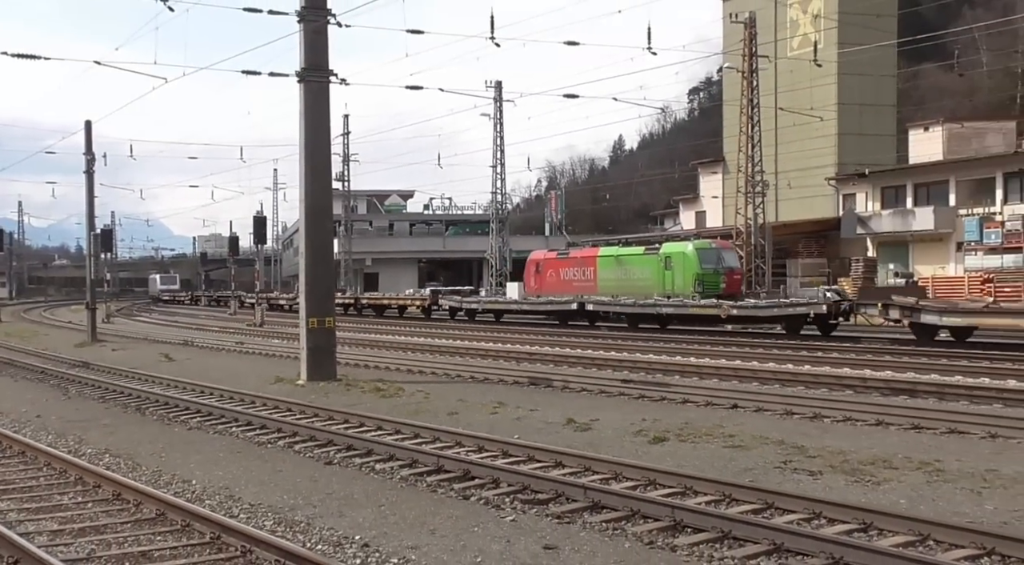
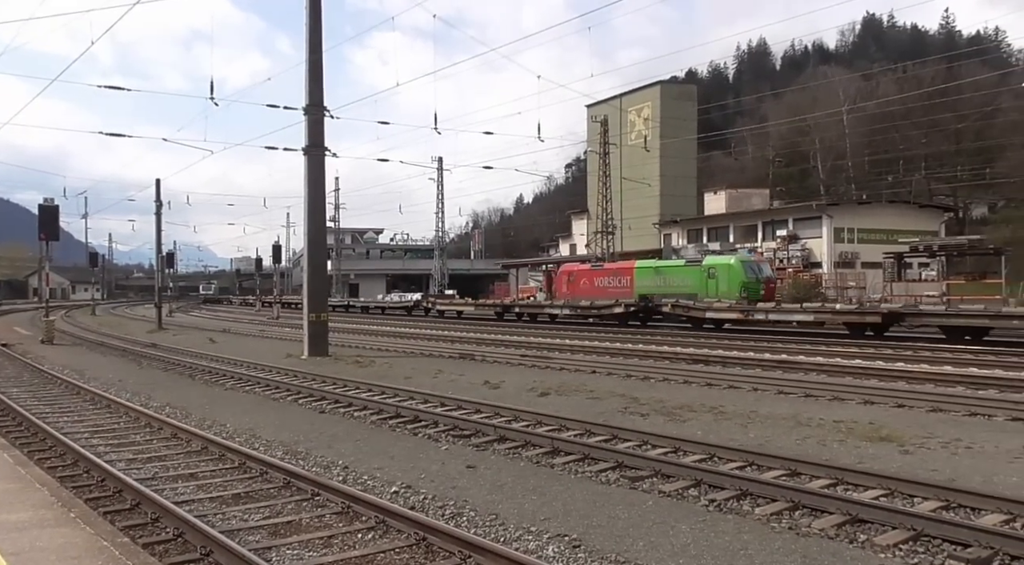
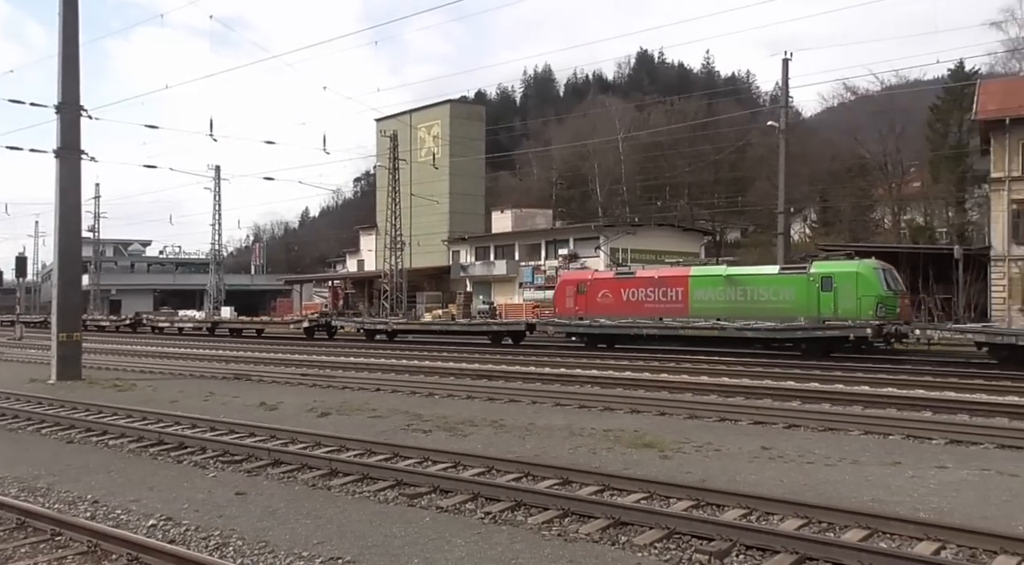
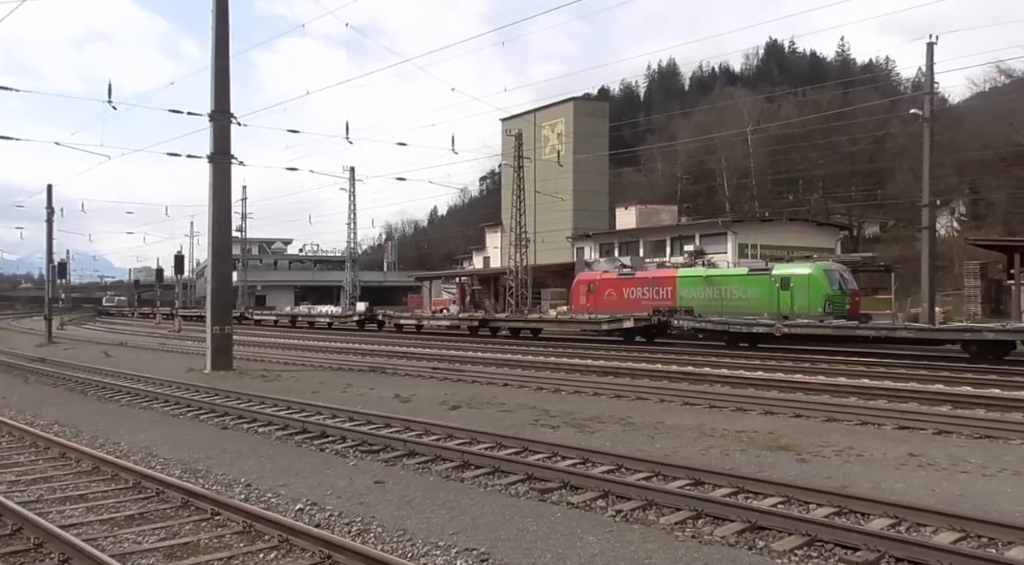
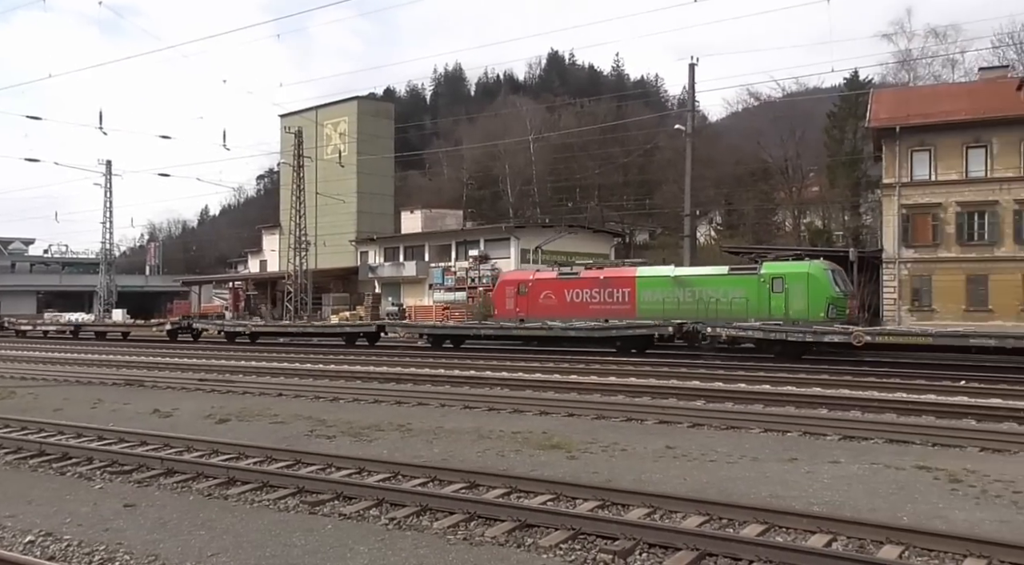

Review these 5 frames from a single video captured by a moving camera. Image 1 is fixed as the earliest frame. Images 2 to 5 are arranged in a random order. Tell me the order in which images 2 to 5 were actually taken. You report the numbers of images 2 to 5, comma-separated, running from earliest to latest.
2, 4, 3, 5
